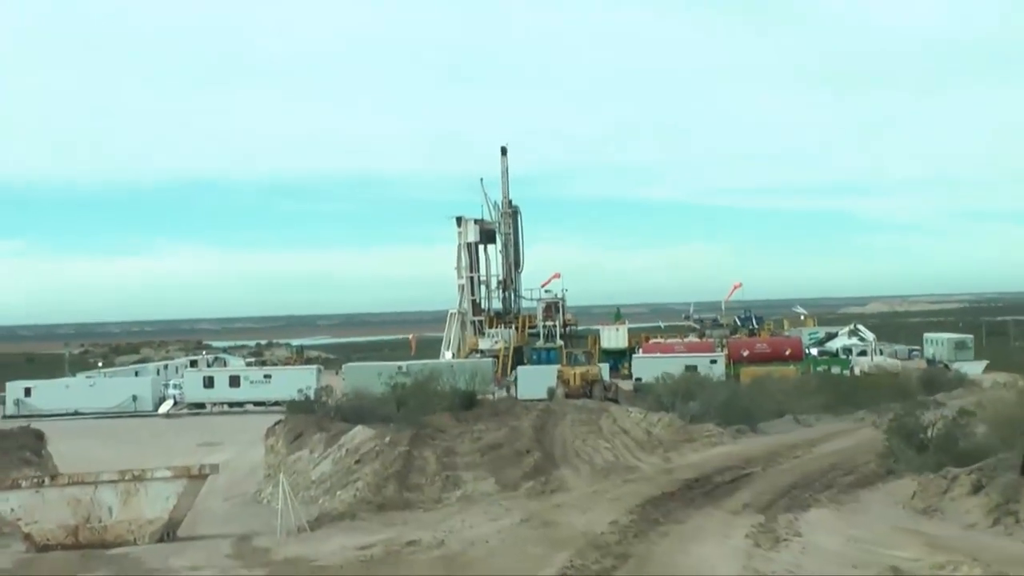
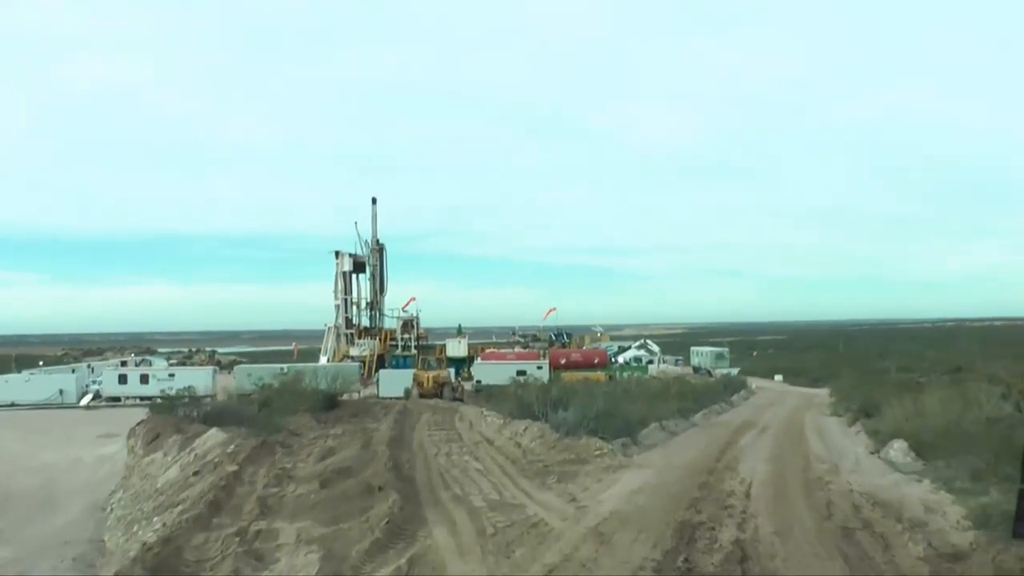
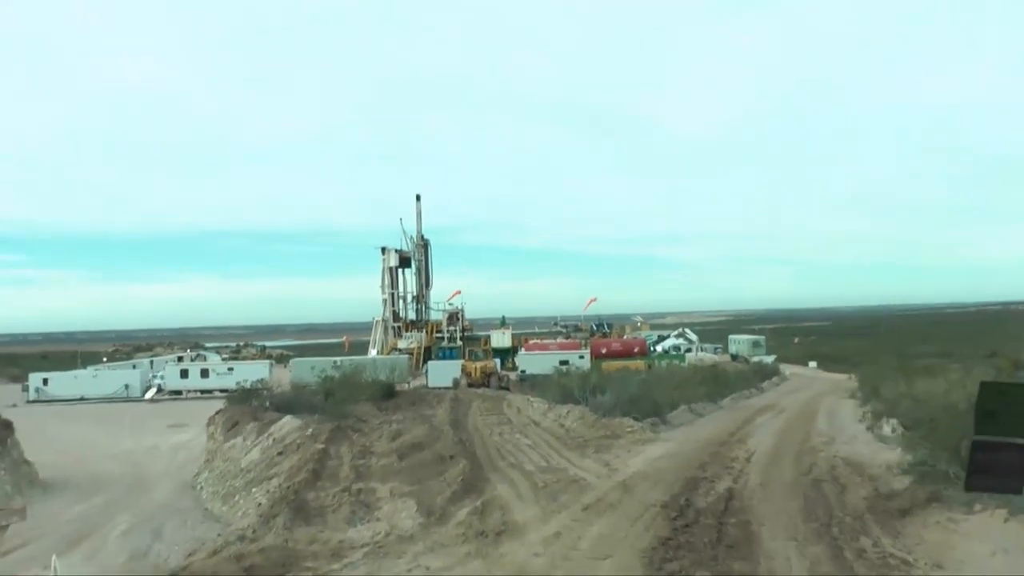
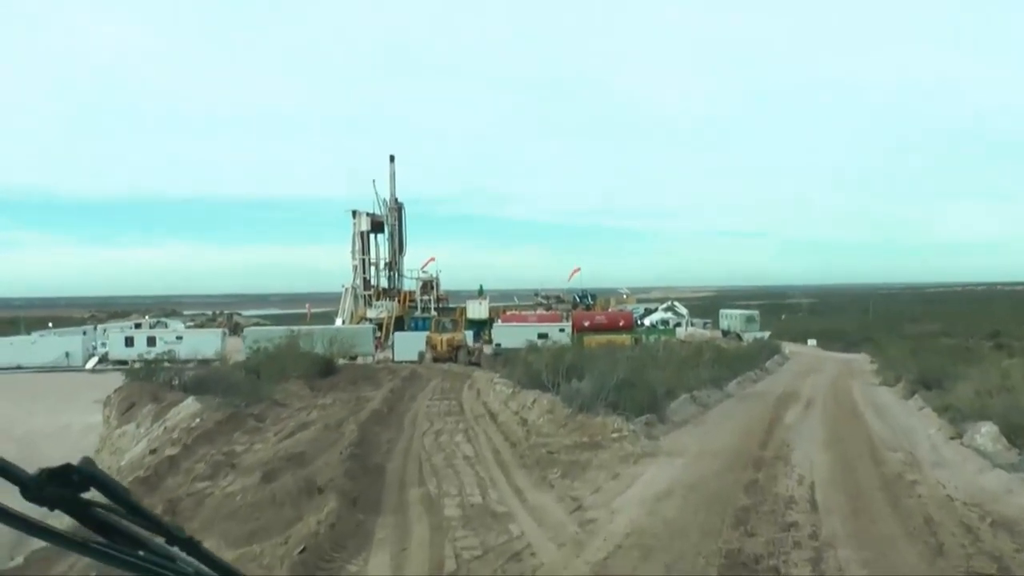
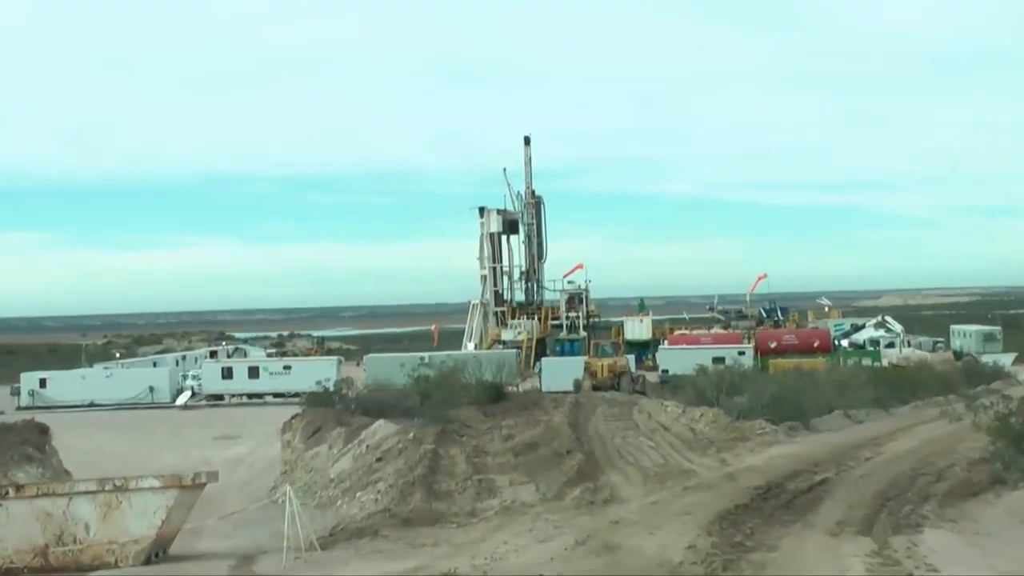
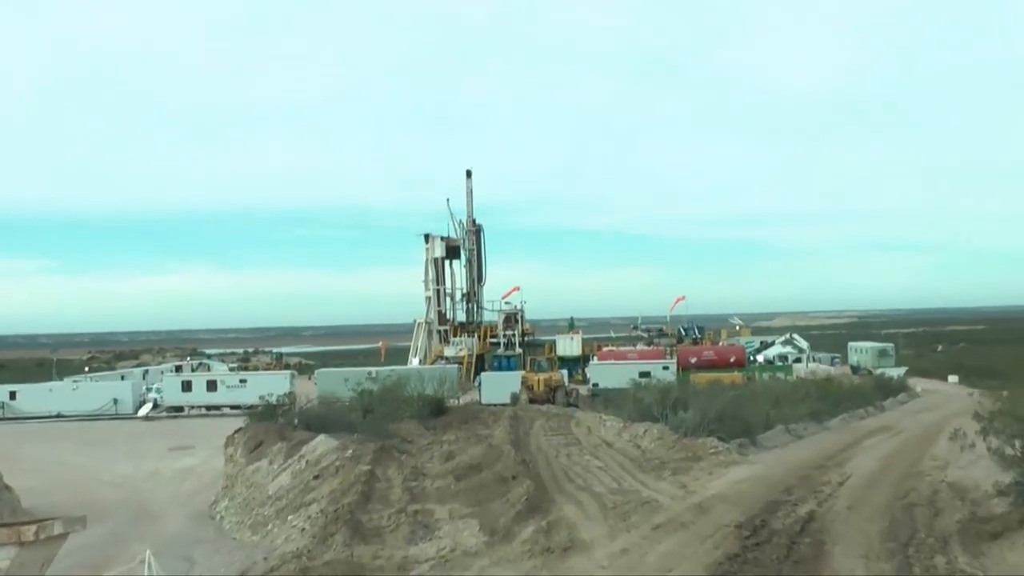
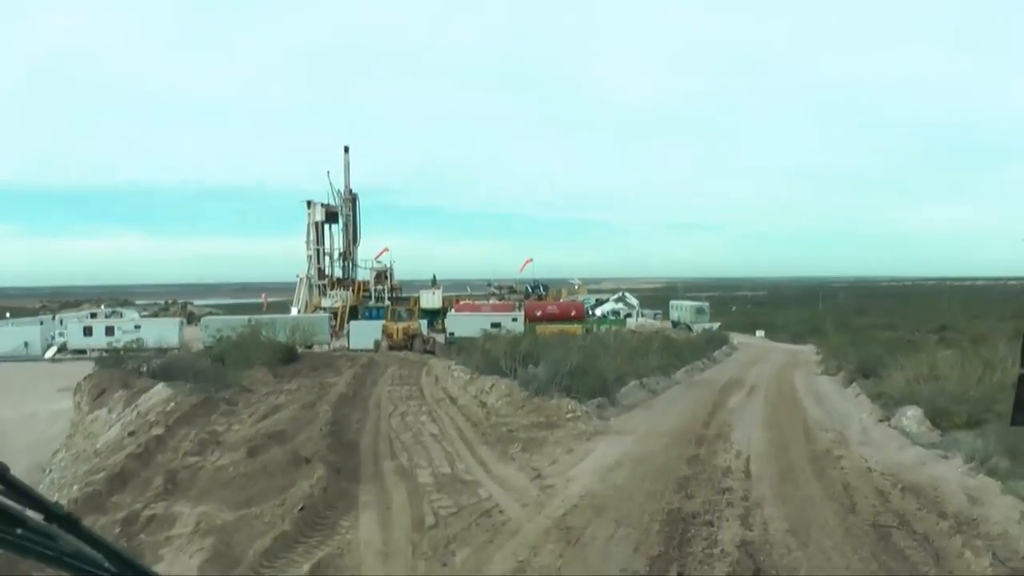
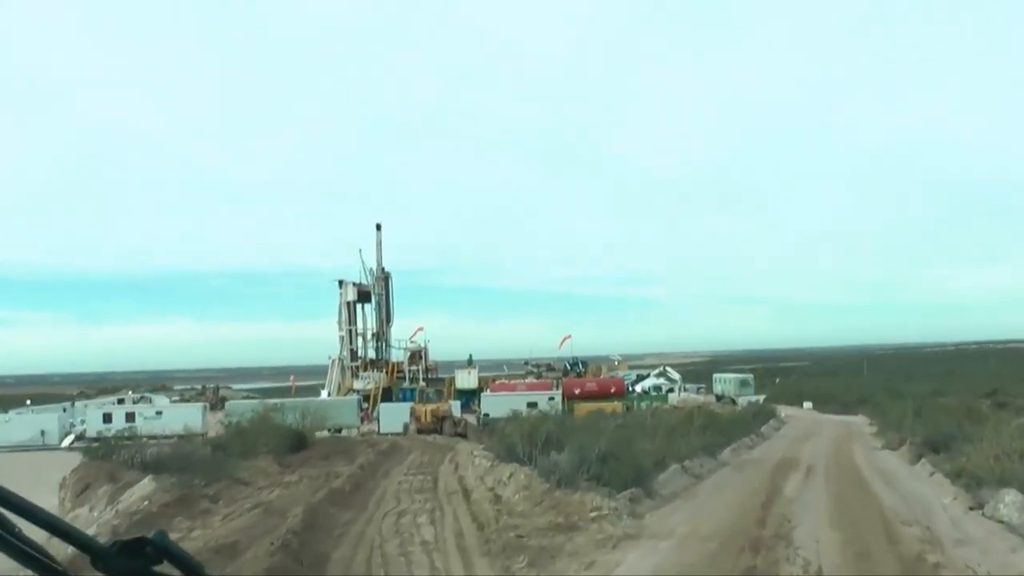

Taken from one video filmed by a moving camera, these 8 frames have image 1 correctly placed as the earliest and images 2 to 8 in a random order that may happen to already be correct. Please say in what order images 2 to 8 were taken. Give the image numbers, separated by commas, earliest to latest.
5, 6, 3, 2, 7, 4, 8
